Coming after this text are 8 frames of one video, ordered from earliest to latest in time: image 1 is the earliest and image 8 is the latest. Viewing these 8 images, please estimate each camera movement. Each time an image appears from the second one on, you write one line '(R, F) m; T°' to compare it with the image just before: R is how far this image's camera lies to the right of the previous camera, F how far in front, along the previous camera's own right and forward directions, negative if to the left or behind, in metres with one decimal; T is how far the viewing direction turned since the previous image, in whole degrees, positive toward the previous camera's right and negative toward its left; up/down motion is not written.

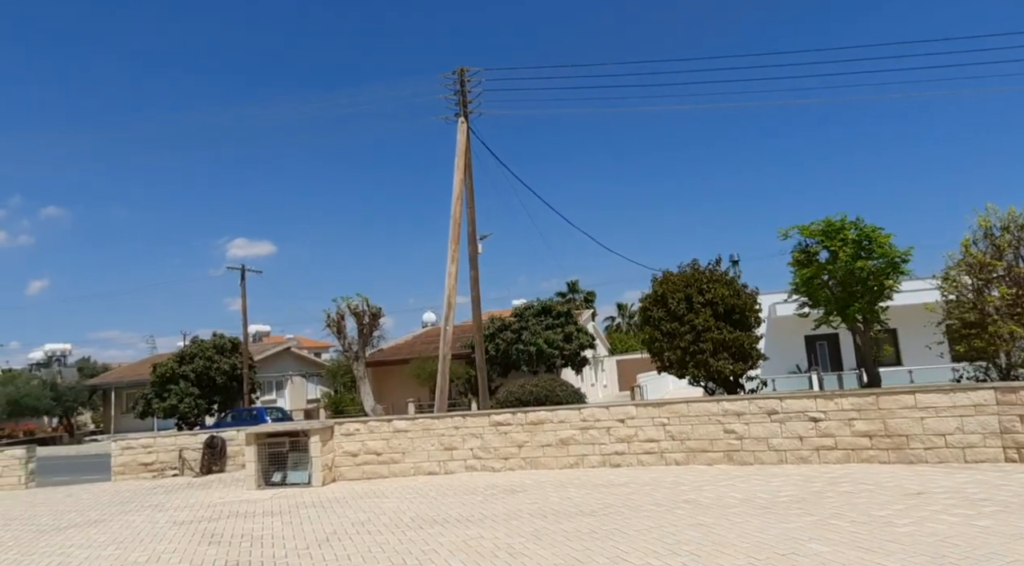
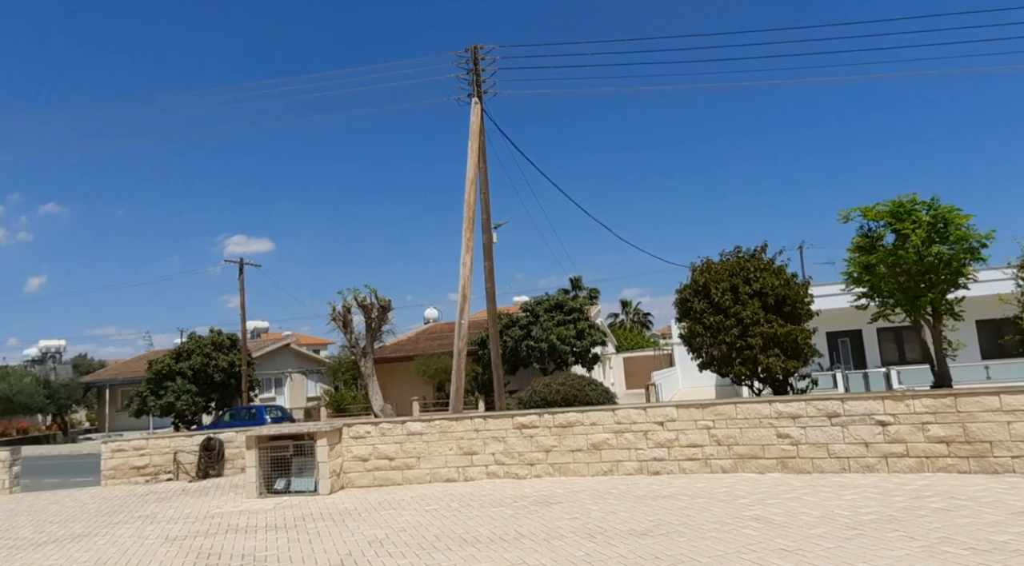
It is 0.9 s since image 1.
(-0.5, +1.5) m; 0°
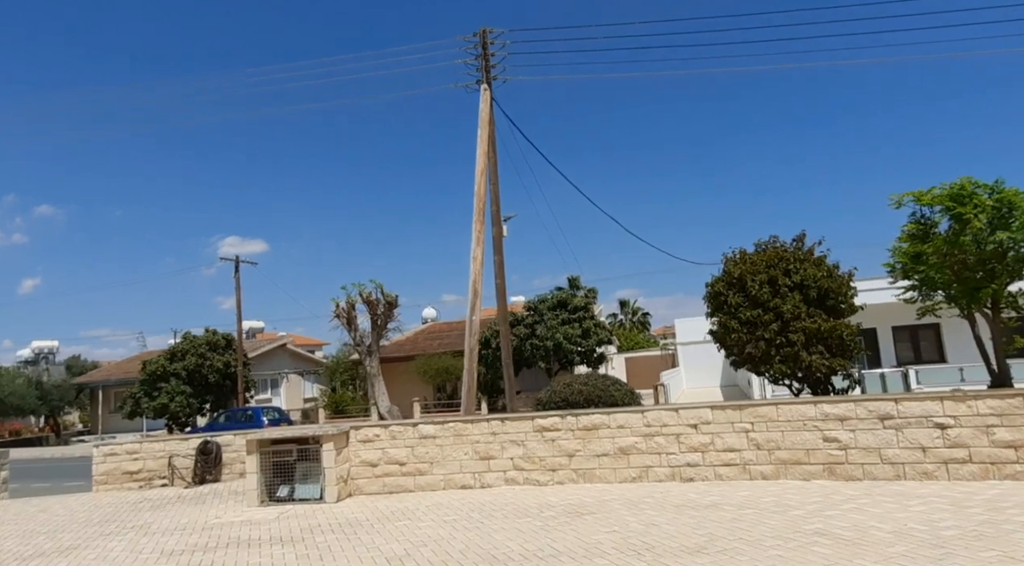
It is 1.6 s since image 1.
(-0.4, +1.0) m; 0°
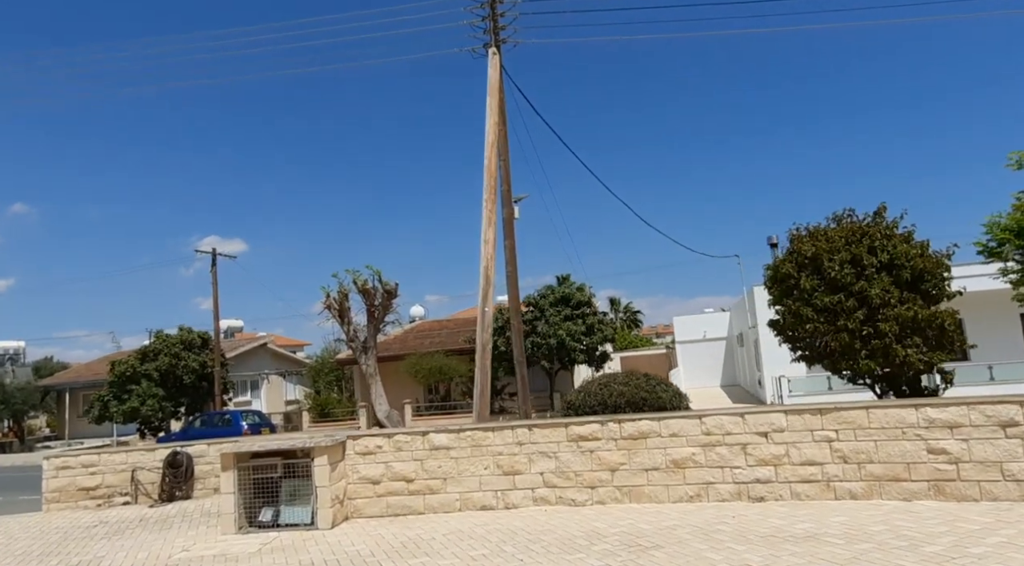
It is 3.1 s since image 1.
(-0.7, +2.3) m; +1°
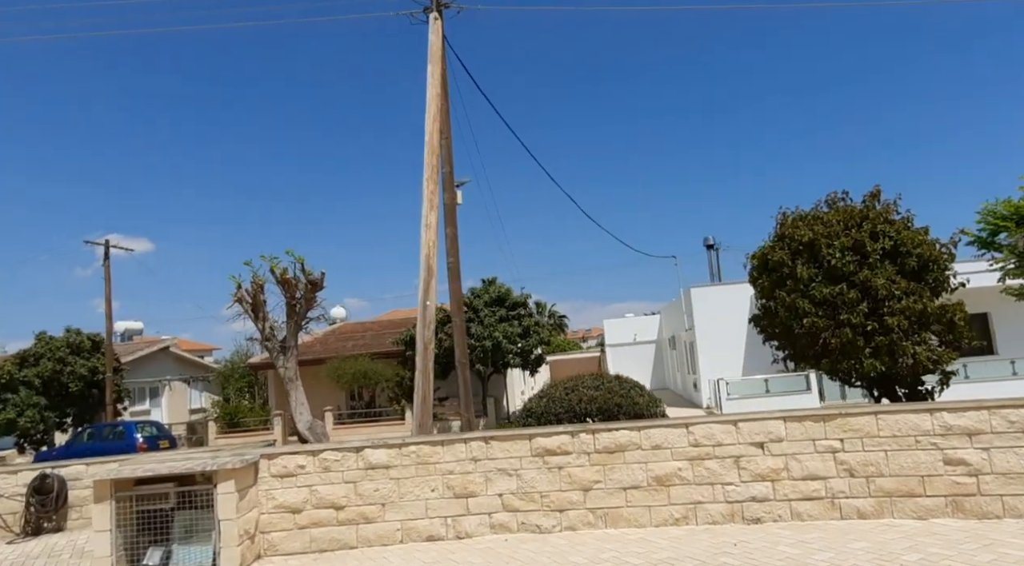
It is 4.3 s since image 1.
(-0.4, +1.8) m; +6°
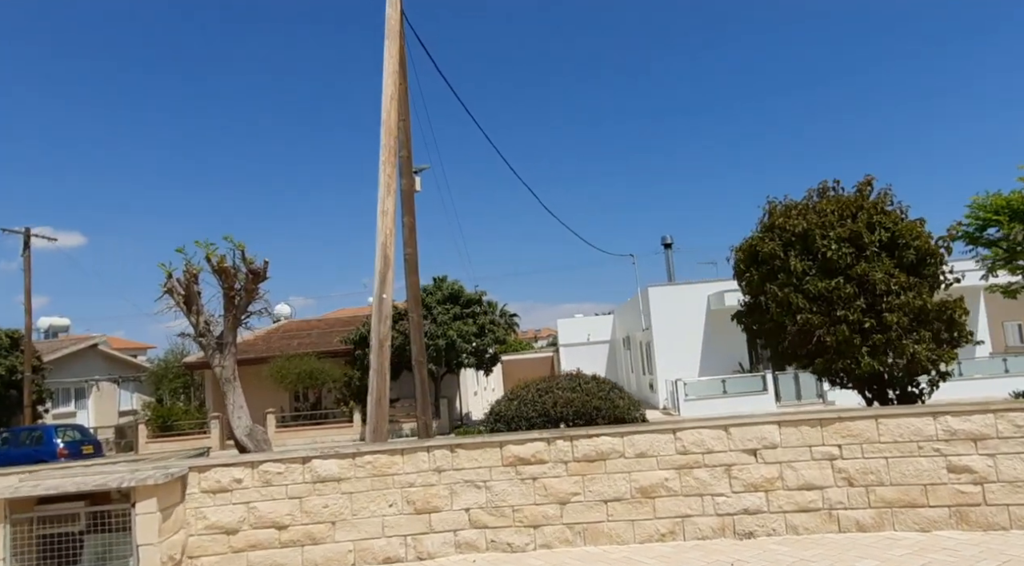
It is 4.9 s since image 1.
(-0.2, +1.0) m; +4°
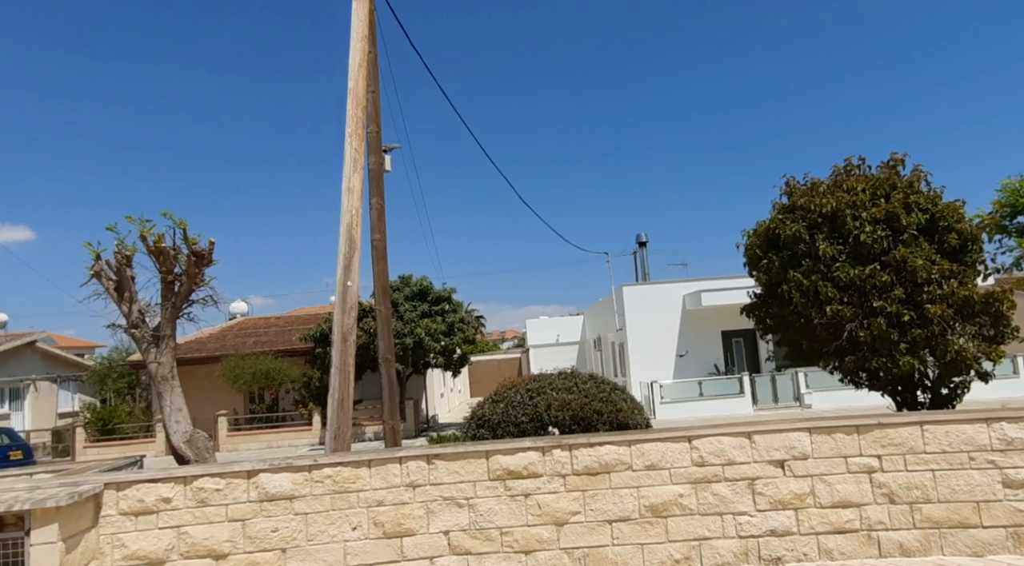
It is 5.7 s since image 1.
(-0.2, +1.3) m; +3°
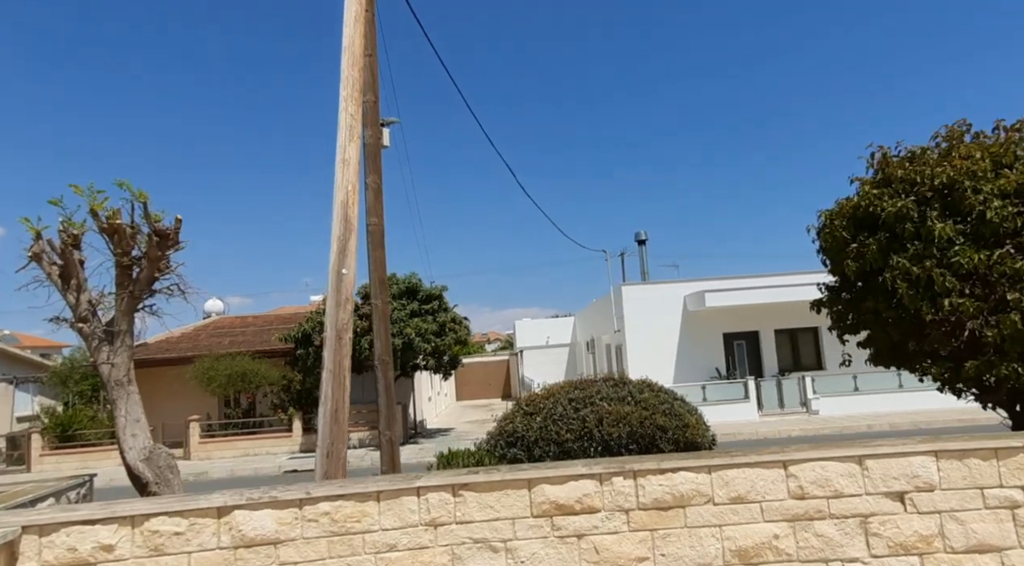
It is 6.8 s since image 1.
(-0.5, +1.6) m; +1°
